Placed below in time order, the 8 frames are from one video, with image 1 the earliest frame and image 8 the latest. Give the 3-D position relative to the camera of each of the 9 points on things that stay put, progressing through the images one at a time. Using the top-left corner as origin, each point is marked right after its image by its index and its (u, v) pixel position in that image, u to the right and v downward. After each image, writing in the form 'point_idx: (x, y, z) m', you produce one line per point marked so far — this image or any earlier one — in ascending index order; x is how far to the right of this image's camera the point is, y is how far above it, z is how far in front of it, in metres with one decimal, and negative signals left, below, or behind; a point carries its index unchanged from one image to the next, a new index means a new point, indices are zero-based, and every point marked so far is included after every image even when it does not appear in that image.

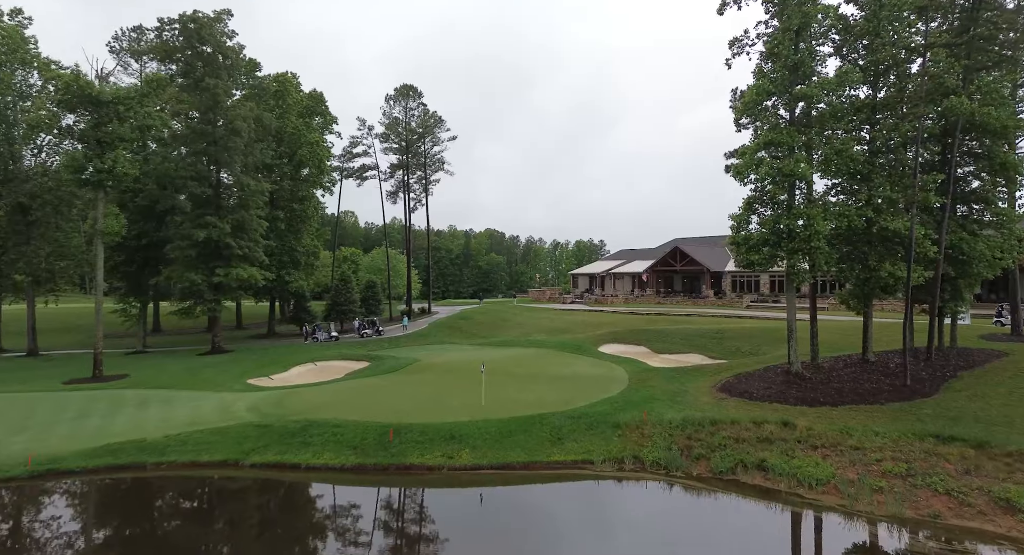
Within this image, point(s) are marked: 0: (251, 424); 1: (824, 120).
0: (-8.2, -4.6, +17.9) m
1: (+10.2, +5.2, +18.6) m
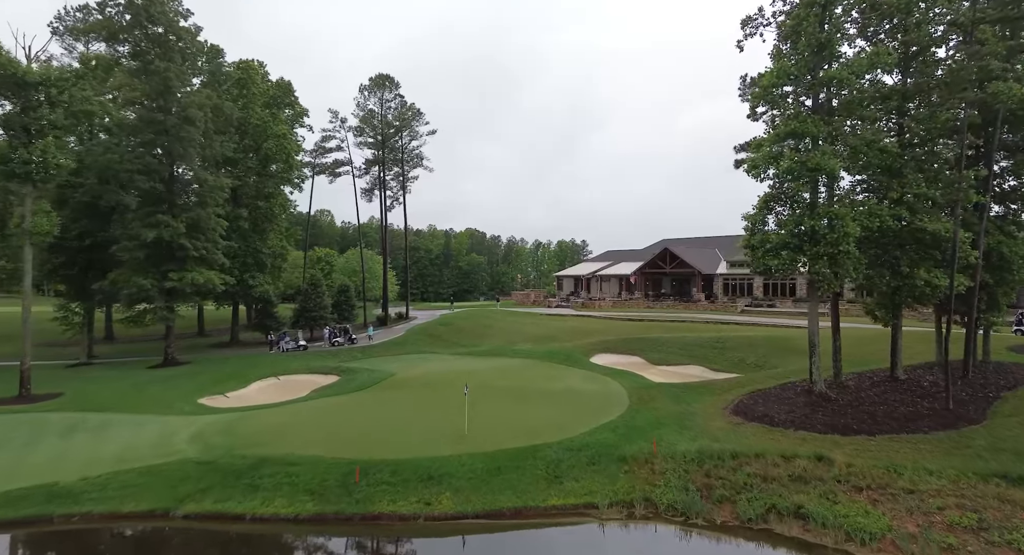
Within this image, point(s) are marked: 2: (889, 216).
0: (-8.6, -4.9, +15.1) m
1: (+9.8, +4.9, +16.4) m
2: (+10.7, +1.7, +16.1) m
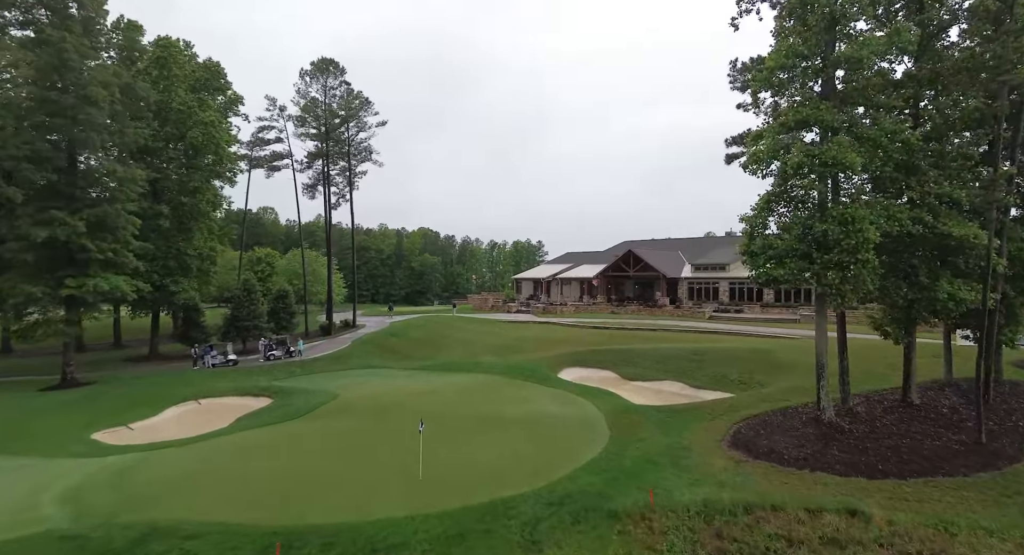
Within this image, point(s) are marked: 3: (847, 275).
0: (-9.3, -5.2, +11.4) m
1: (+8.9, +4.6, +14.3) m
2: (+9.9, +1.4, +14.0) m
3: (+8.4, +0.1, +14.1) m
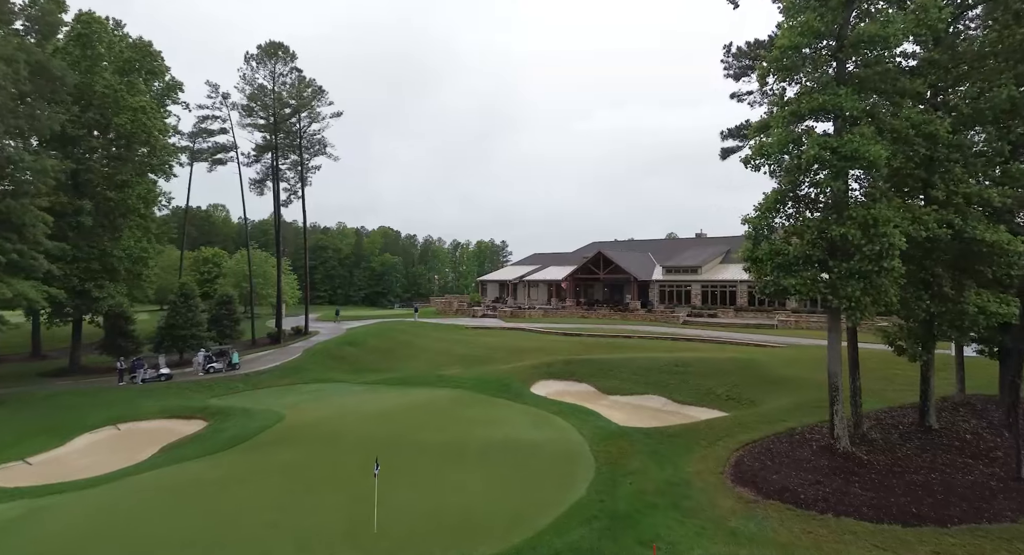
0: (-9.6, -5.4, +8.5) m
1: (+8.3, +4.4, +12.6) m
2: (+9.3, +1.2, +12.4) m
3: (+7.8, -0.2, +12.4) m
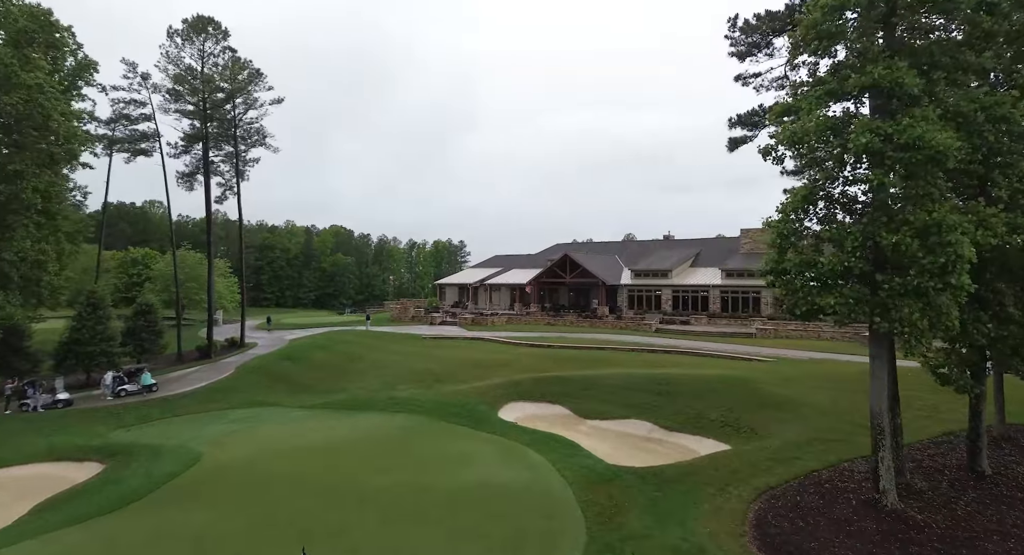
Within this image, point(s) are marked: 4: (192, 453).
0: (-9.7, -5.8, +4.8) m
1: (+7.9, +4.1, +10.2) m
2: (+8.8, +0.8, +10.1) m
3: (+7.3, -0.5, +10.0) m
4: (-10.2, -5.6, +18.0) m
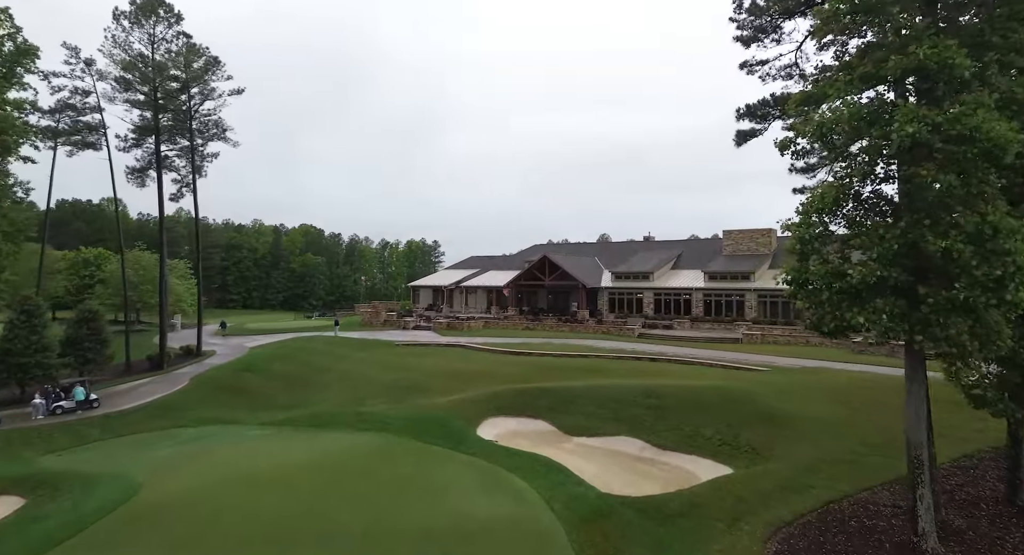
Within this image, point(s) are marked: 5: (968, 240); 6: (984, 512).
0: (-9.7, -6.0, +2.7) m
1: (+7.7, +3.9, +8.9) m
2: (+8.6, +0.7, +8.8) m
3: (+7.1, -0.7, +8.7) m
4: (-10.8, -5.8, +15.8) m
5: (+6.9, +0.6, +8.5) m
6: (+8.6, -4.2, +10.5) m
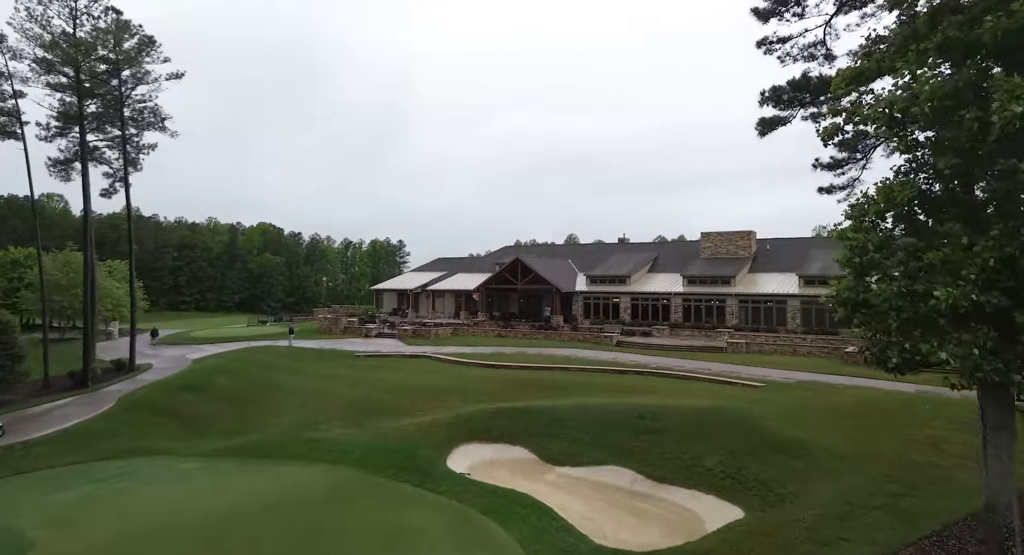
0: (-9.4, -6.3, -0.2) m
1: (+7.5, +3.6, +7.0) m
2: (+8.5, +0.4, +7.0) m
3: (+7.0, -1.0, +6.8) m
4: (-11.3, -6.1, +12.9) m
5: (+6.8, +0.3, +6.6) m
6: (+8.4, -4.5, +8.7) m
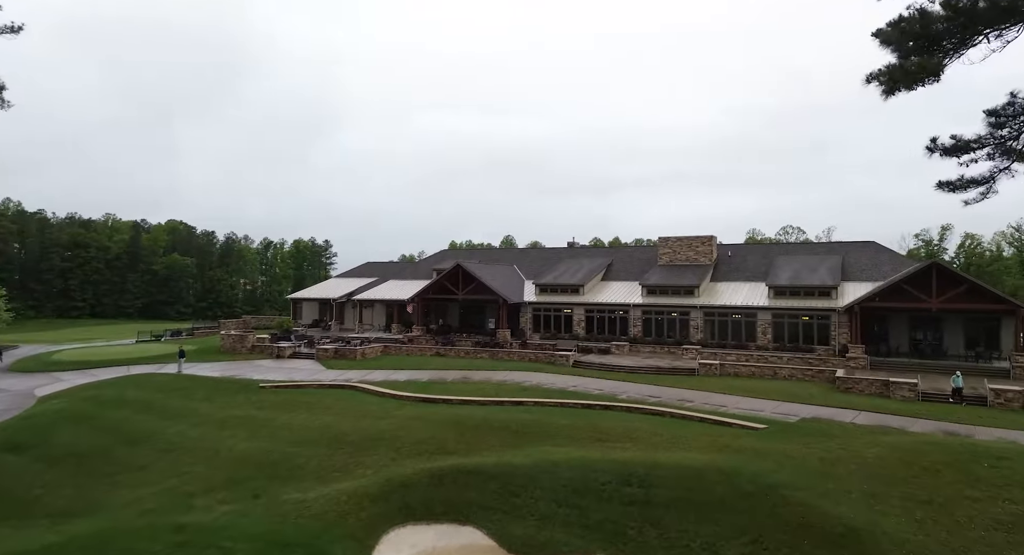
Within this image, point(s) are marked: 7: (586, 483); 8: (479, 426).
0: (-8.5, -6.9, -5.8) m
1: (+7.5, +3.0, +3.3) m
2: (+8.5, -0.2, +3.5) m
3: (+7.0, -1.5, +3.0) m
4: (-11.8, -6.6, +7.0) m
5: (+6.9, -0.3, +2.9) m
6: (+8.2, -5.1, +5.1) m
7: (+1.9, -5.2, +14.1) m
8: (-1.1, -4.9, +18.6) m
